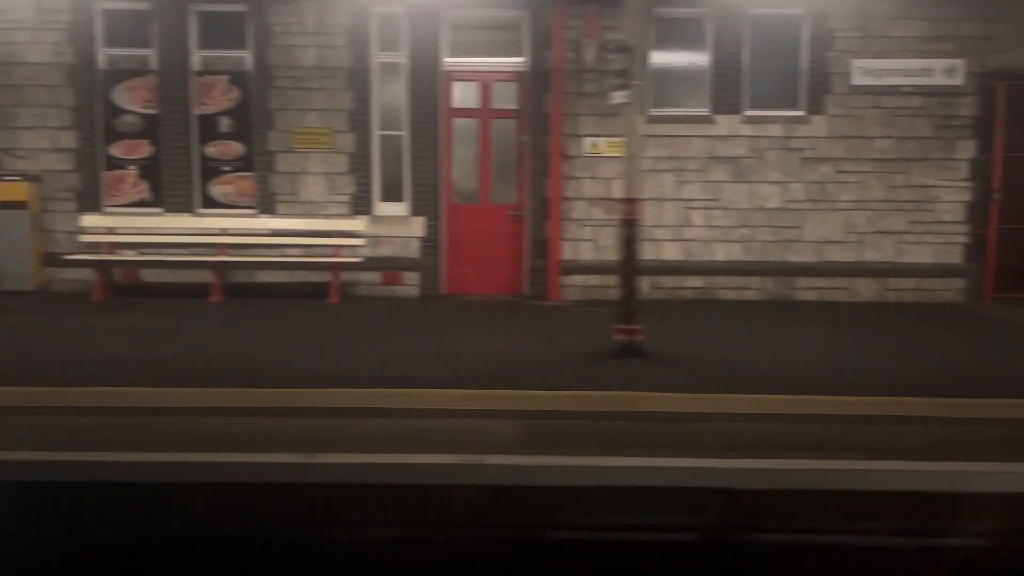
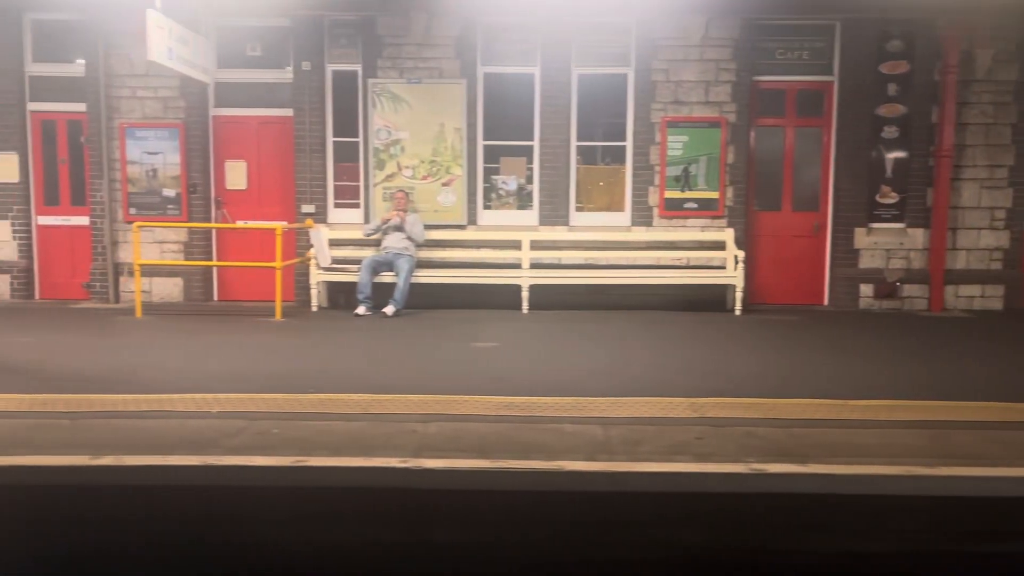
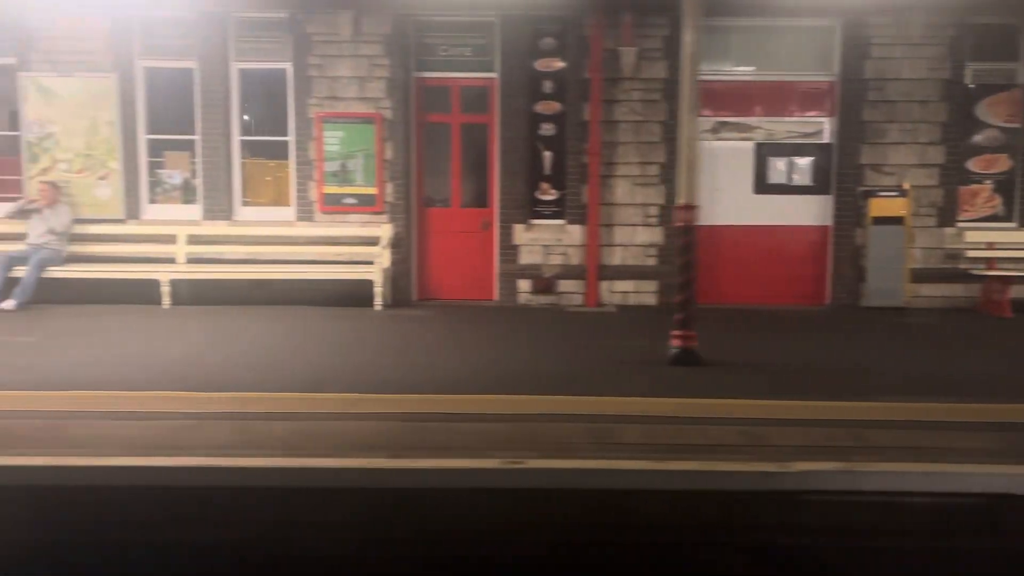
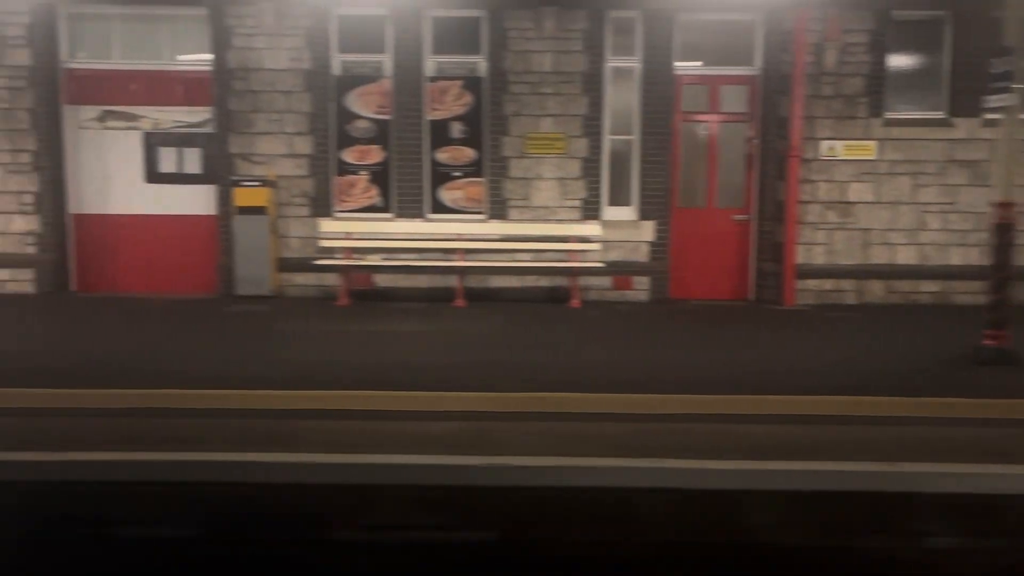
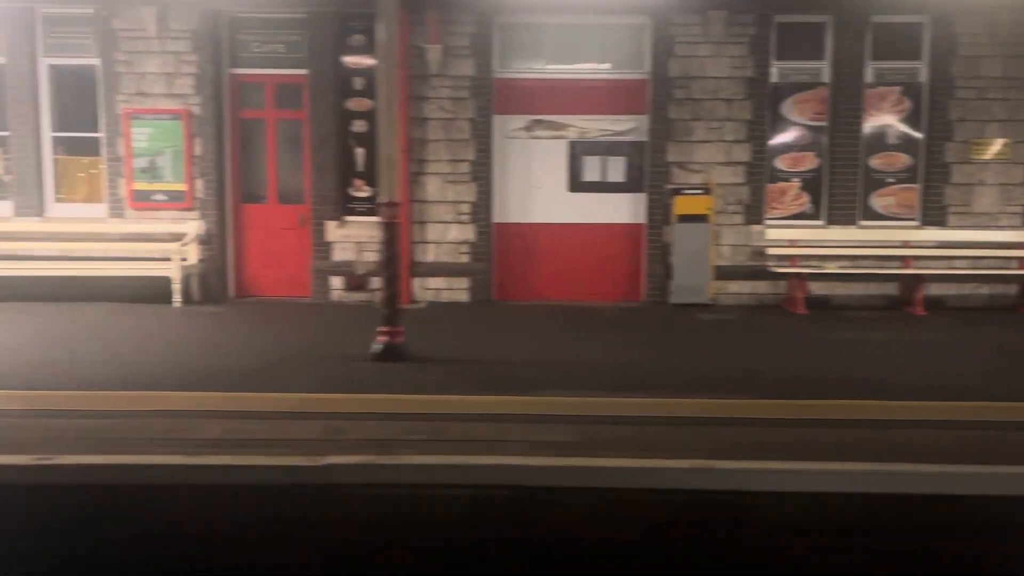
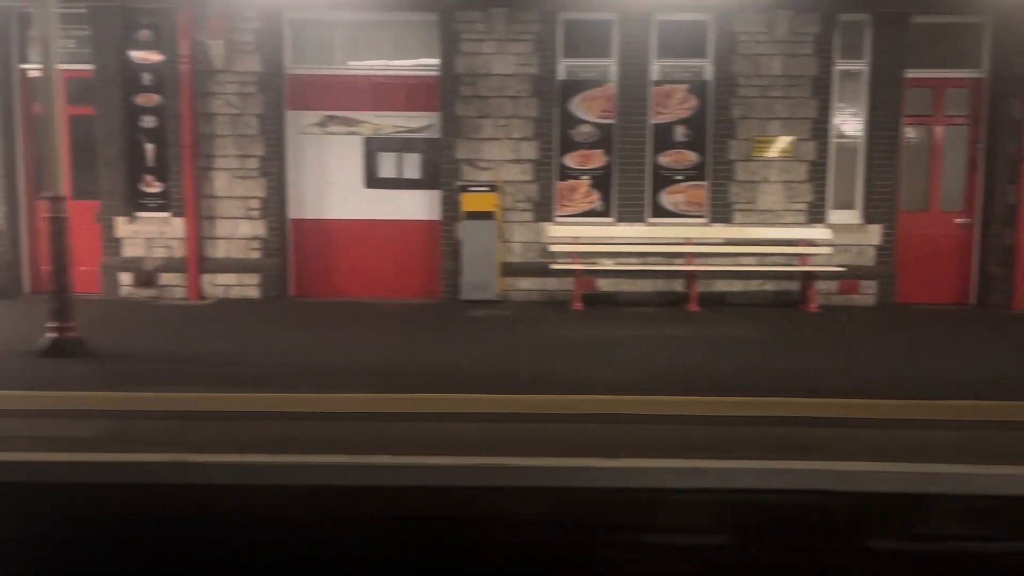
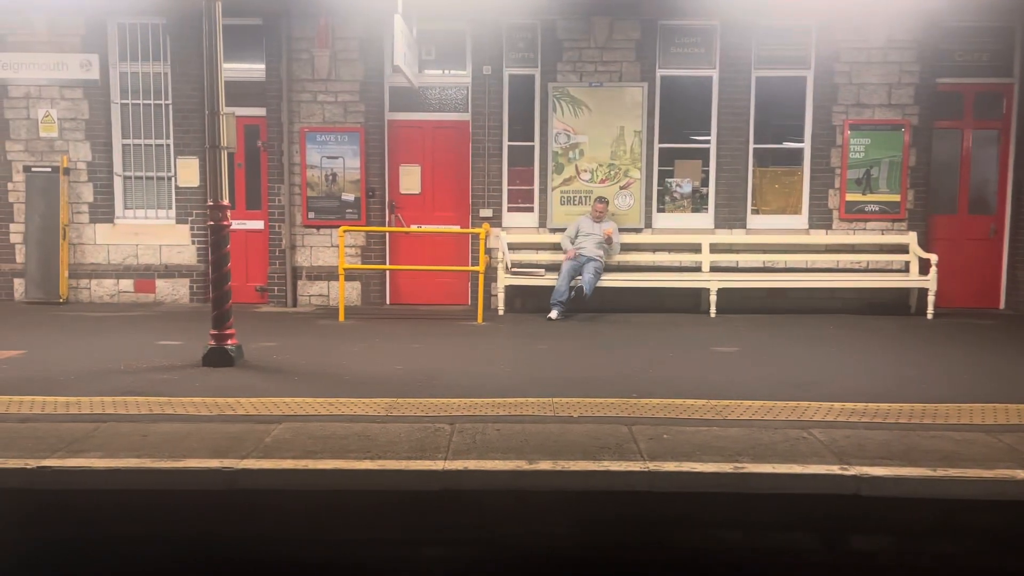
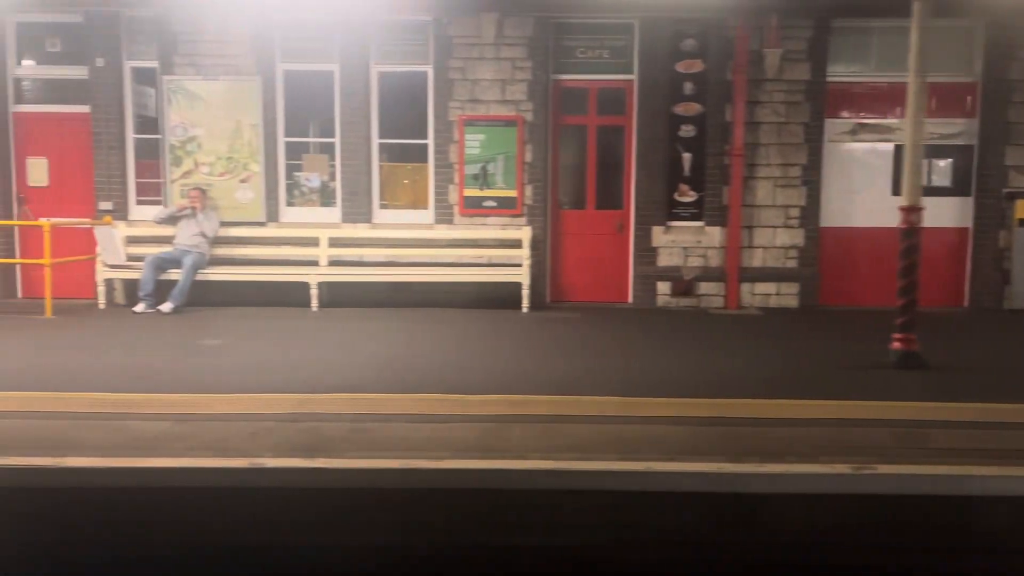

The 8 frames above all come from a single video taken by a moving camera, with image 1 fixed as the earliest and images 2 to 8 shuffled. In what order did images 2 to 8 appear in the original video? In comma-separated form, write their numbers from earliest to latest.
4, 6, 5, 3, 8, 2, 7
